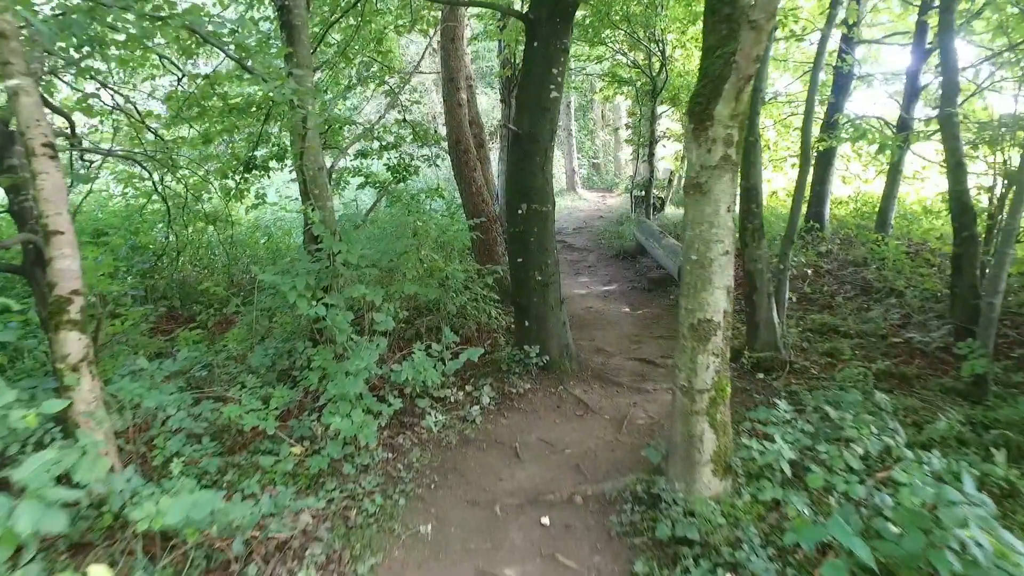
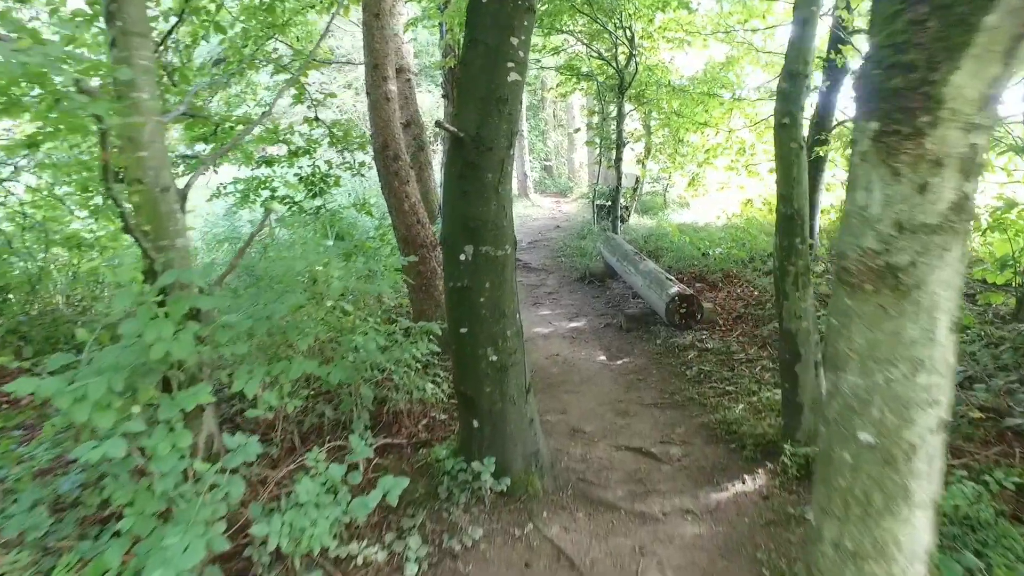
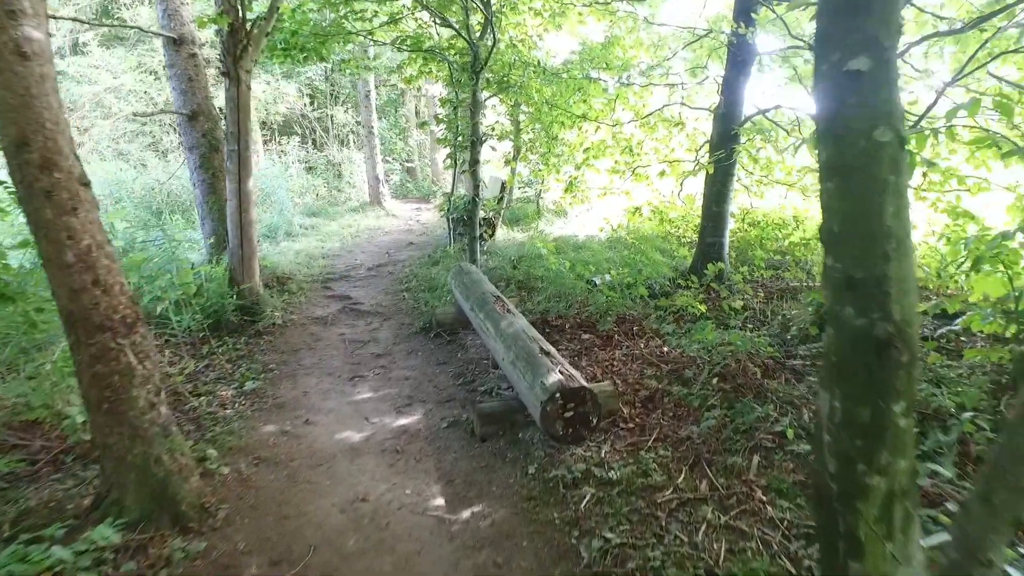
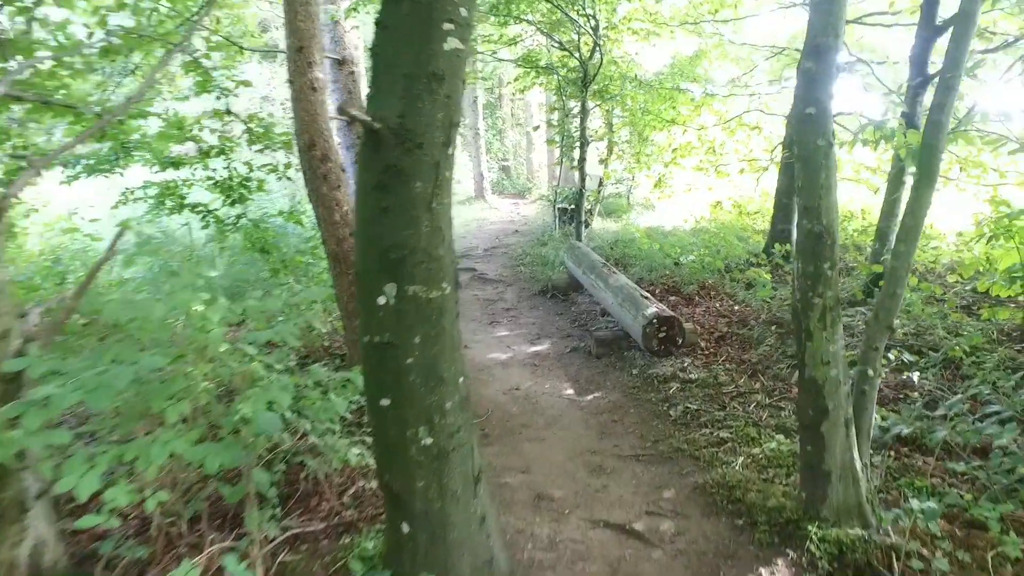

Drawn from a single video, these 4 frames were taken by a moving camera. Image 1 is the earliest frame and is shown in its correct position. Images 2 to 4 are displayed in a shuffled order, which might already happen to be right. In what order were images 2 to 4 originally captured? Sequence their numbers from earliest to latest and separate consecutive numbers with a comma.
2, 4, 3
